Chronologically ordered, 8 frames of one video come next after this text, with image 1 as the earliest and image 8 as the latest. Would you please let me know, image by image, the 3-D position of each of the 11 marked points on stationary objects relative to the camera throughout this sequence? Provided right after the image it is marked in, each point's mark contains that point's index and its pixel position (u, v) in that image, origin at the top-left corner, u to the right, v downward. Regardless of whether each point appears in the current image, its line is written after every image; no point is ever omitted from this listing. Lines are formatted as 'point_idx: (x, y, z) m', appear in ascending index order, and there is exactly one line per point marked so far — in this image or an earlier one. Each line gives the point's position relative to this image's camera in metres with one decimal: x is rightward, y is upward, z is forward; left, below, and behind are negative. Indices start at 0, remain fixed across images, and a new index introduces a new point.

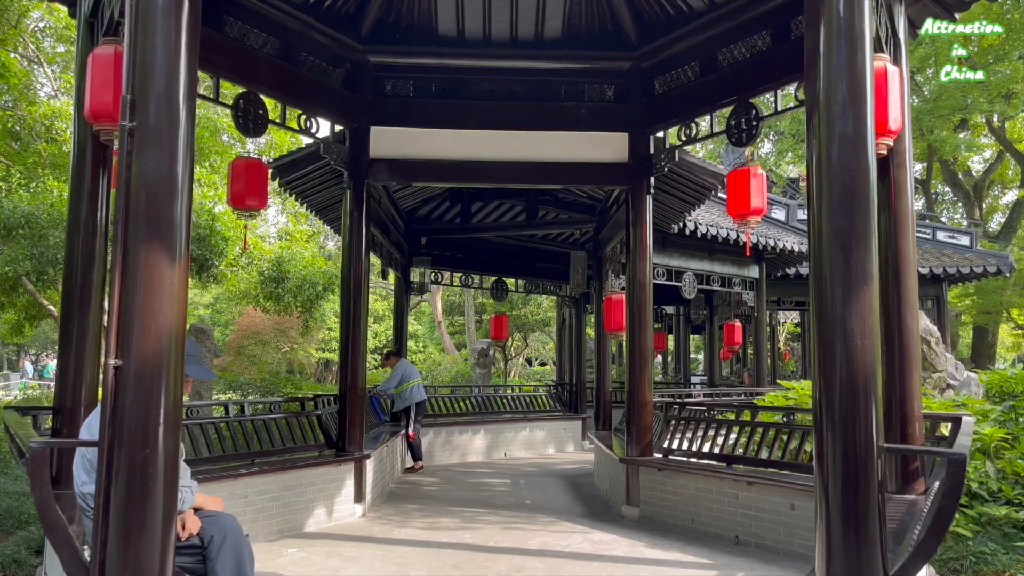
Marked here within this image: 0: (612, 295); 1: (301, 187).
0: (+1.0, -0.1, +8.1) m
1: (-1.9, +0.9, +7.2) m
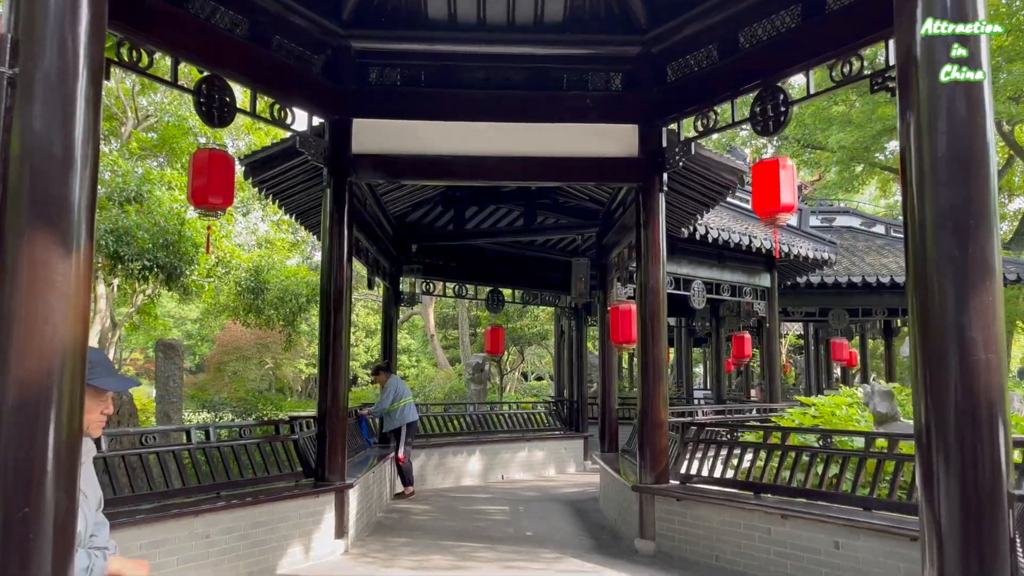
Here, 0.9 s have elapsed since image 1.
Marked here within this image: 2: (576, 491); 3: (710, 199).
0: (+1.0, -0.2, +7.4) m
1: (-1.9, +0.8, +6.6) m
2: (+0.7, -2.3, +9.1) m
3: (+1.7, +0.7, +6.7) m
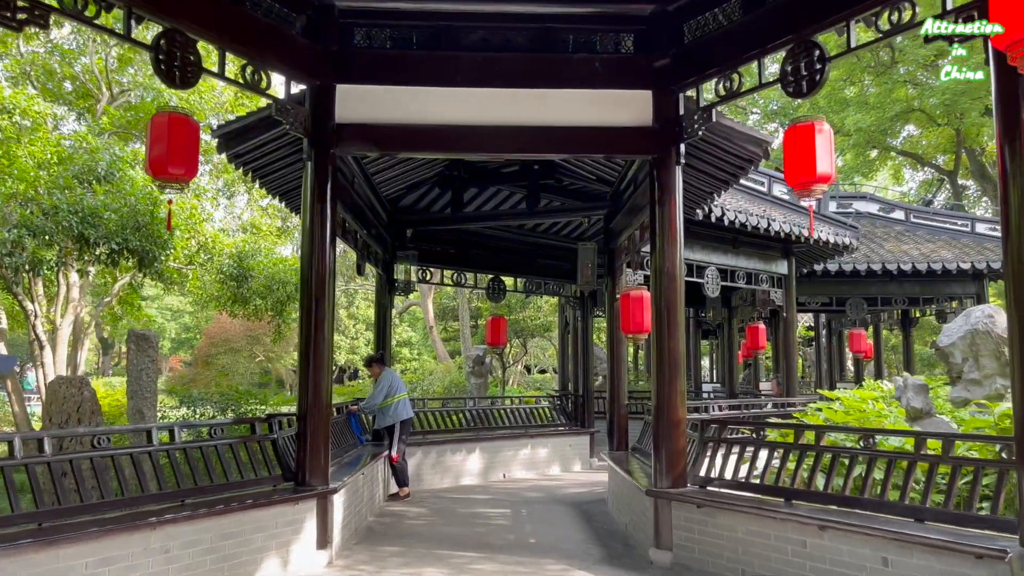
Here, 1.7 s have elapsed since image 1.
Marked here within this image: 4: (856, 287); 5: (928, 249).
0: (+1.0, 0.0, +6.9) m
1: (-1.9, +0.9, +6.0) m
2: (+0.7, -2.2, +8.5) m
3: (+1.7, +0.9, +6.1) m
4: (+5.3, 0.0, +12.3) m
5: (+6.3, +0.6, +12.1) m
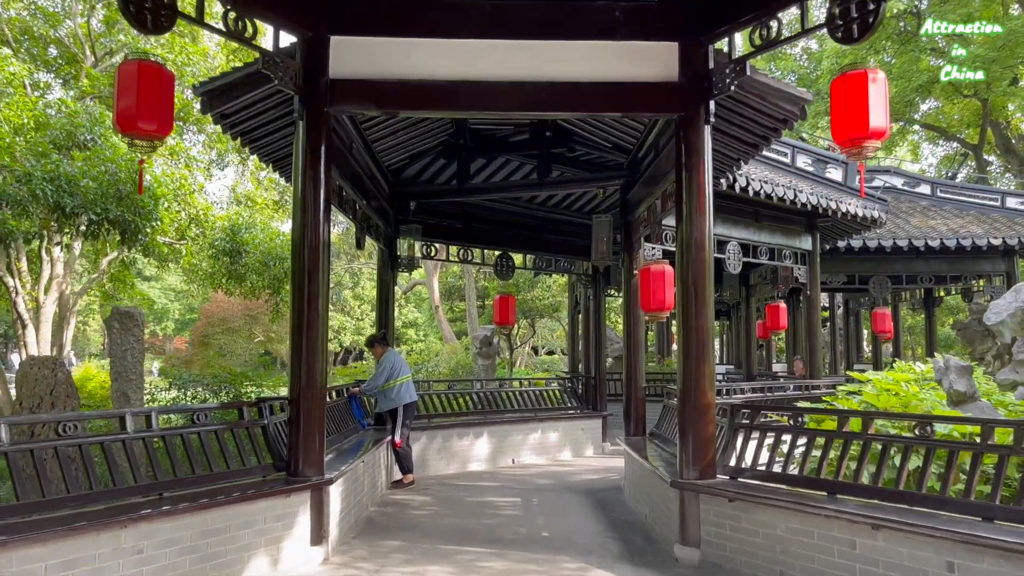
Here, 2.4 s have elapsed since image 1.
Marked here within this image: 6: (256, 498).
0: (+1.1, +0.2, +6.4) m
1: (-1.8, +1.1, +5.5) m
2: (+0.8, -1.9, +8.1) m
3: (+1.7, +1.0, +5.6) m
4: (+5.4, +0.3, +11.8) m
5: (+6.4, +0.9, +11.6) m
6: (-1.4, -1.1, +4.3) m
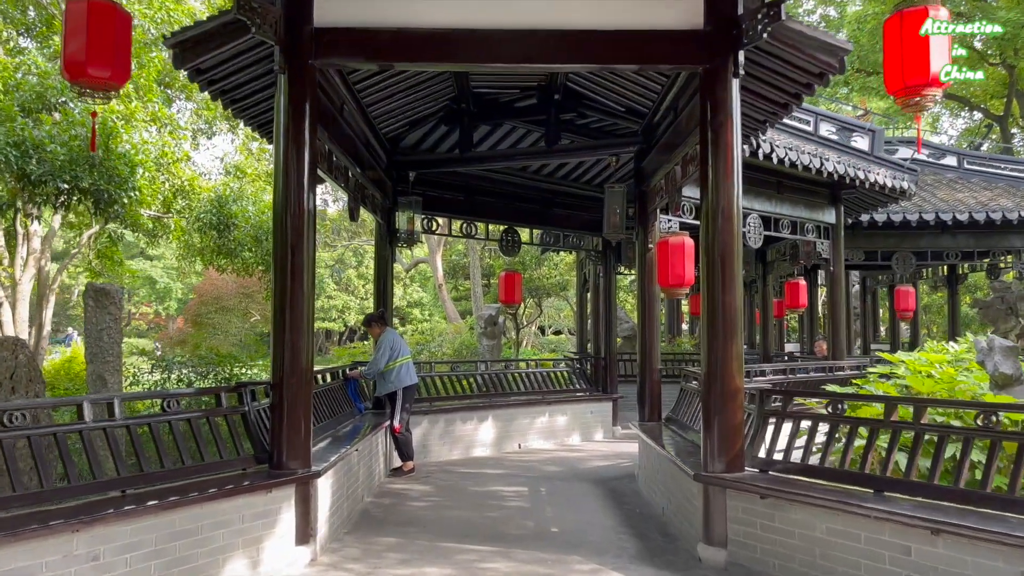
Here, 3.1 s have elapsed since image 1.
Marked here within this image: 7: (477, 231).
0: (+1.1, +0.4, +5.9) m
1: (-1.8, +1.3, +5.0) m
2: (+0.9, -1.7, +7.7) m
3: (+1.8, +1.2, +5.1) m
4: (+5.5, +0.7, +11.3) m
5: (+6.5, +1.2, +11.0) m
6: (-1.3, -1.0, +3.9) m
7: (-0.4, +0.7, +9.2) m
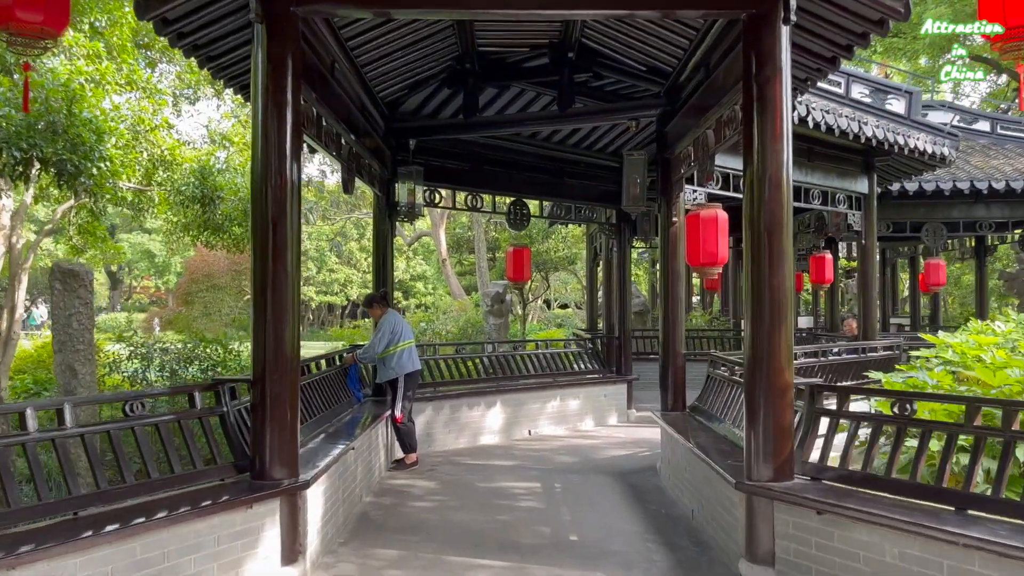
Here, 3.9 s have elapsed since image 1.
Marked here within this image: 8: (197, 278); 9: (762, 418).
0: (+1.2, +0.5, +5.3) m
1: (-1.7, +1.4, +4.4) m
2: (+1.0, -1.5, +7.1) m
3: (+1.8, +1.3, +4.5) m
4: (+5.6, +1.0, +10.6) m
5: (+6.6, +1.6, +10.4) m
6: (-1.3, -0.9, +3.4) m
7: (-0.3, +0.9, +8.6) m
8: (-4.7, +0.2, +12.2) m
9: (+1.2, -0.6, +3.8) m
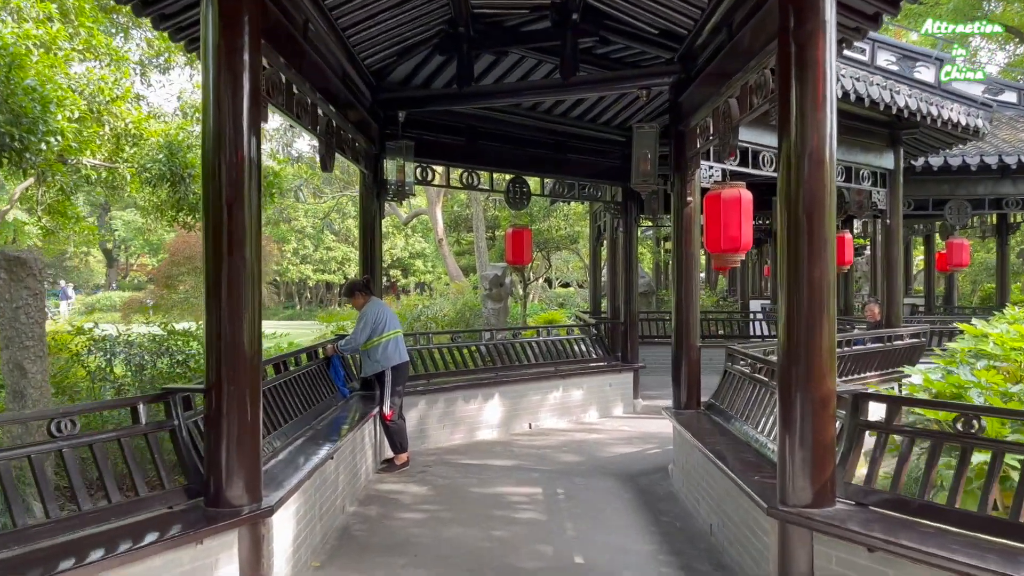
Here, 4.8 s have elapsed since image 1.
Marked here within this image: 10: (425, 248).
0: (+1.2, +0.6, +4.7) m
1: (-1.7, +1.4, +3.8) m
2: (+1.0, -1.4, +6.6) m
3: (+1.8, +1.4, +3.9) m
4: (+5.6, +1.3, +10.0) m
5: (+6.6, +1.8, +9.8) m
6: (-1.3, -0.9, +2.8) m
7: (-0.3, +1.1, +8.0) m
8: (-4.7, +0.4, +11.7) m
9: (+1.2, -0.6, +3.3) m
10: (-2.2, +1.0, +19.9) m
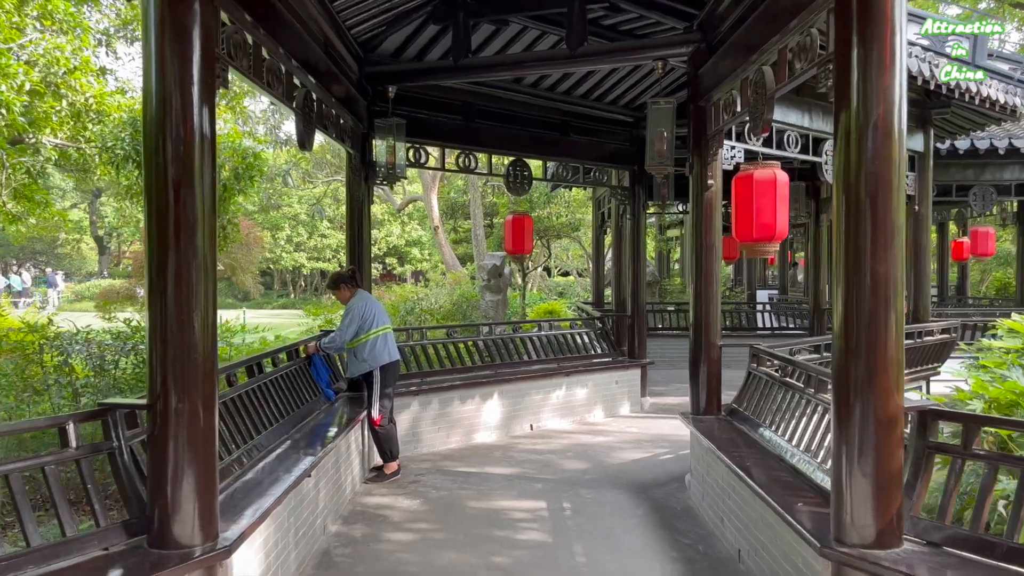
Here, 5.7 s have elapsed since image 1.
0: (+1.2, +0.6, +4.2) m
1: (-1.7, +1.4, +3.2) m
2: (+1.0, -1.3, +6.1) m
3: (+1.8, +1.4, +3.3) m
4: (+5.6, +1.4, +9.5) m
5: (+6.6, +1.9, +9.2) m
6: (-1.3, -0.9, +2.3) m
7: (-0.3, +1.1, +7.4) m
8: (-4.7, +0.6, +11.1) m
9: (+1.2, -0.6, +2.7) m
10: (-2.2, +1.3, +19.4) m
